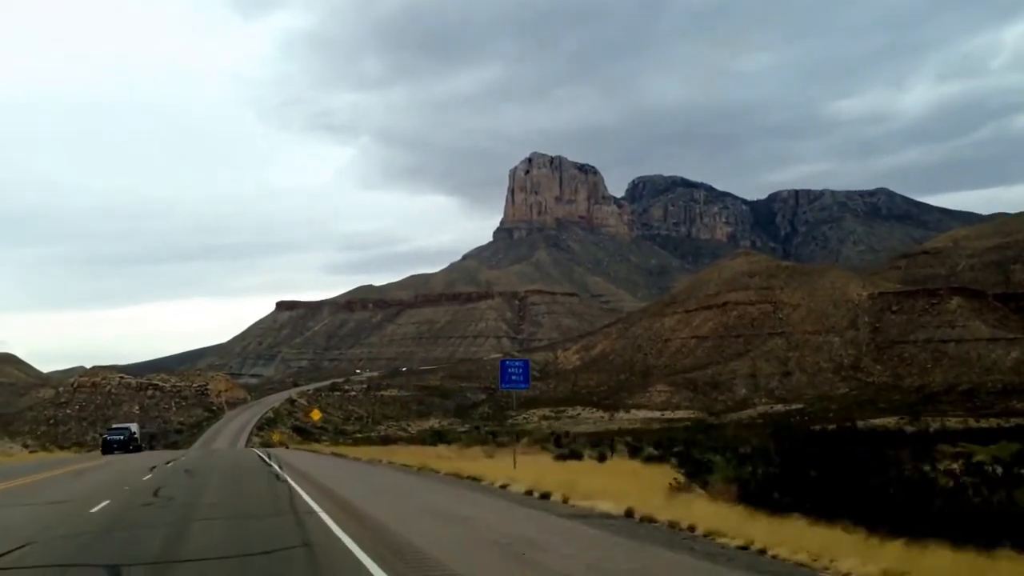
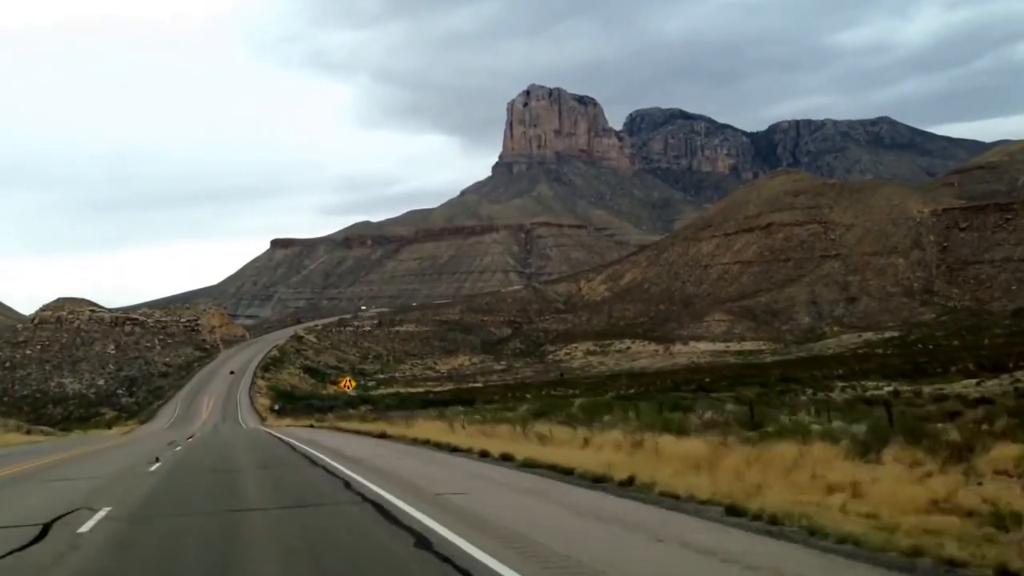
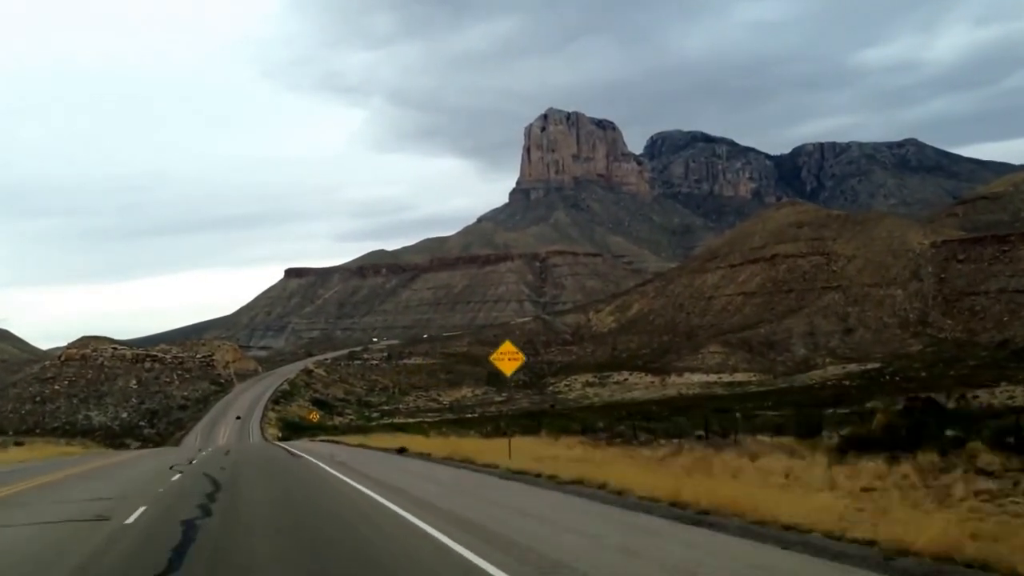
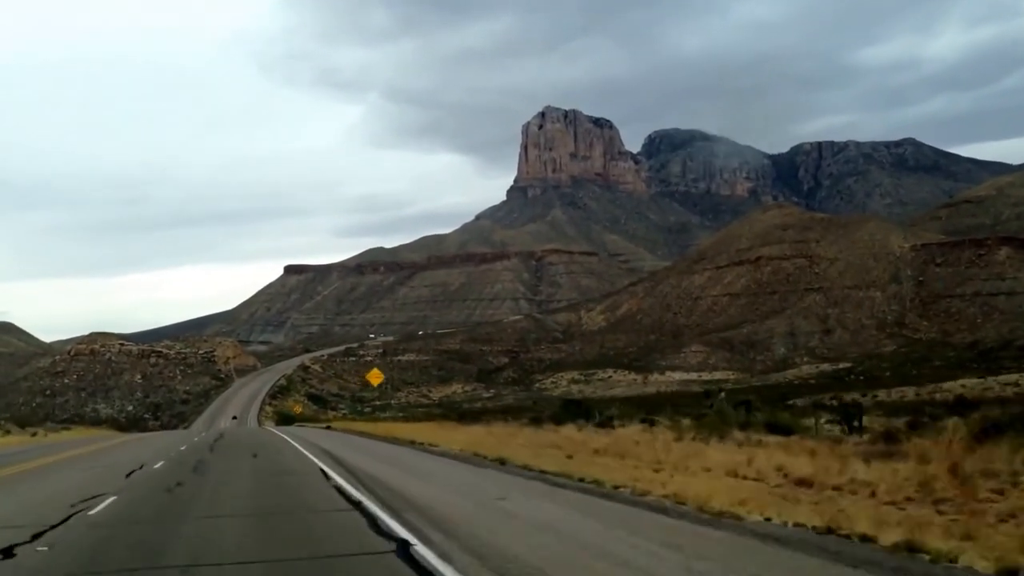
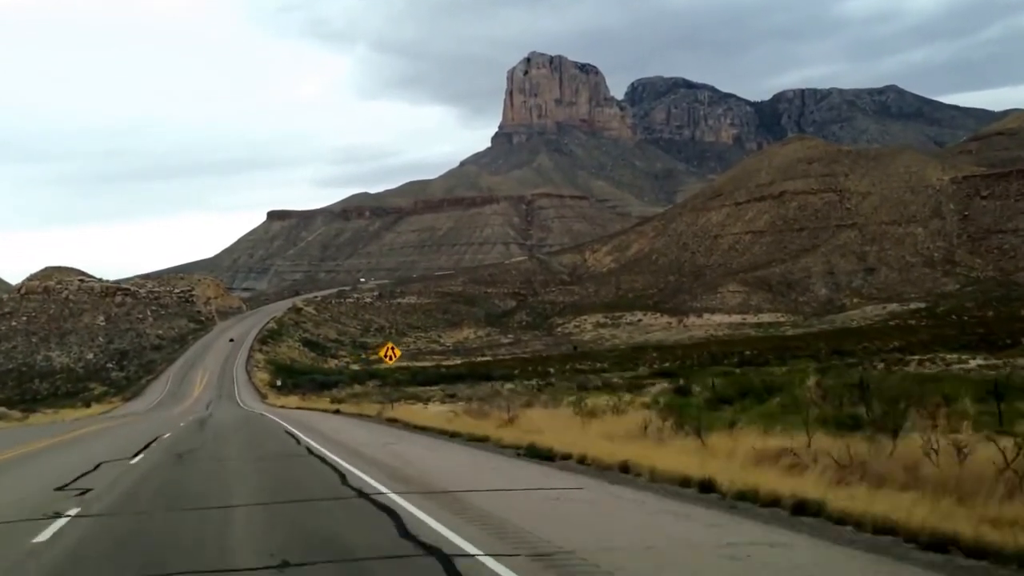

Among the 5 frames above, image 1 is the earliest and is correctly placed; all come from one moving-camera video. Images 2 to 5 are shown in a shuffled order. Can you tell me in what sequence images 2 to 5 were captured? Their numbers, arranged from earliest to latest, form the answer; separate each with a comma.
4, 3, 2, 5
